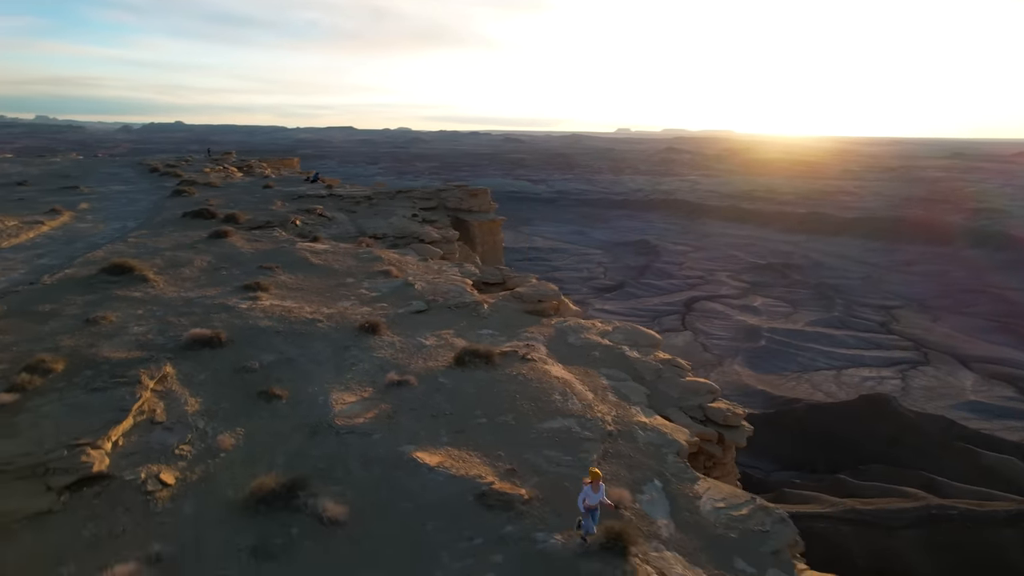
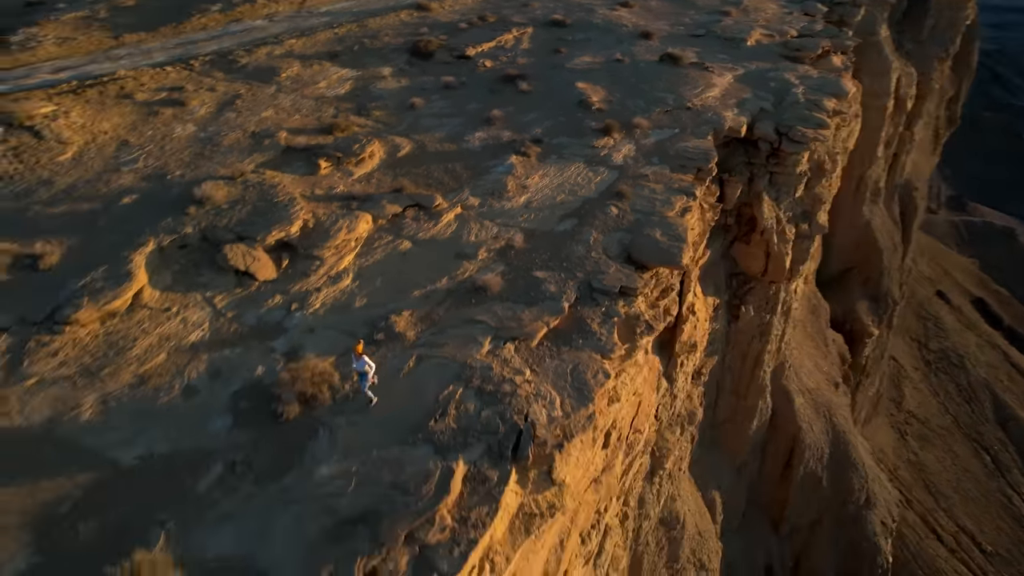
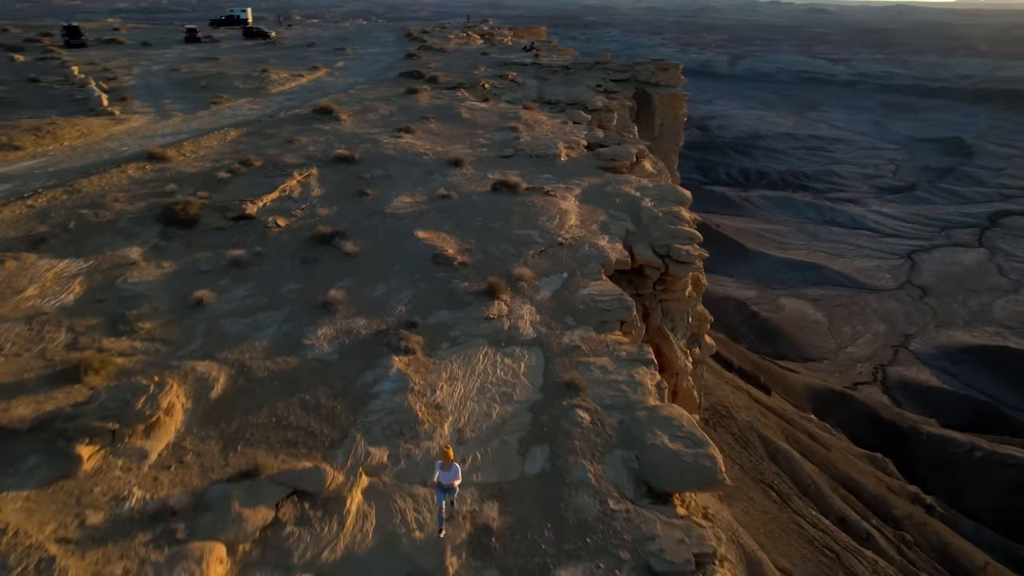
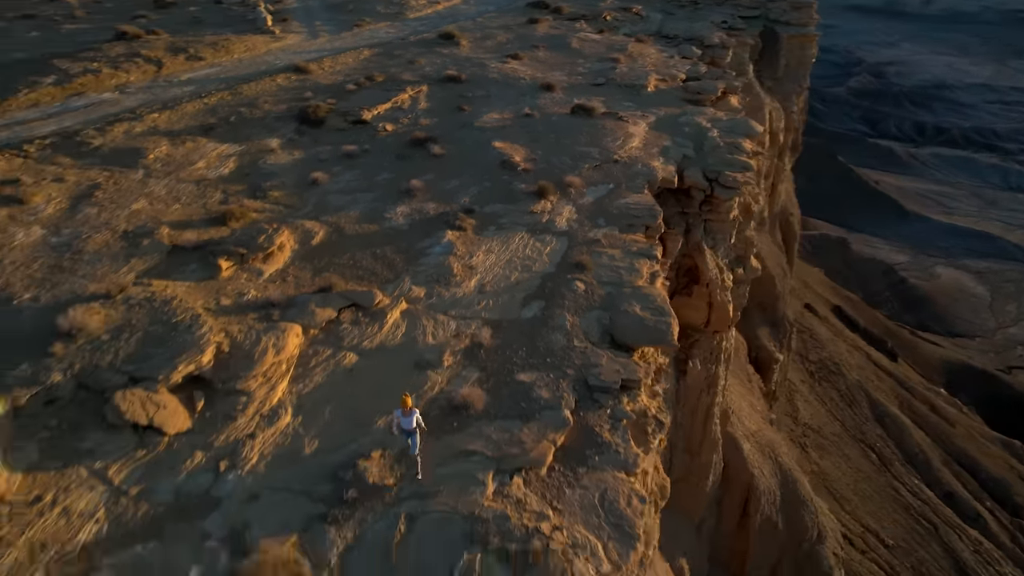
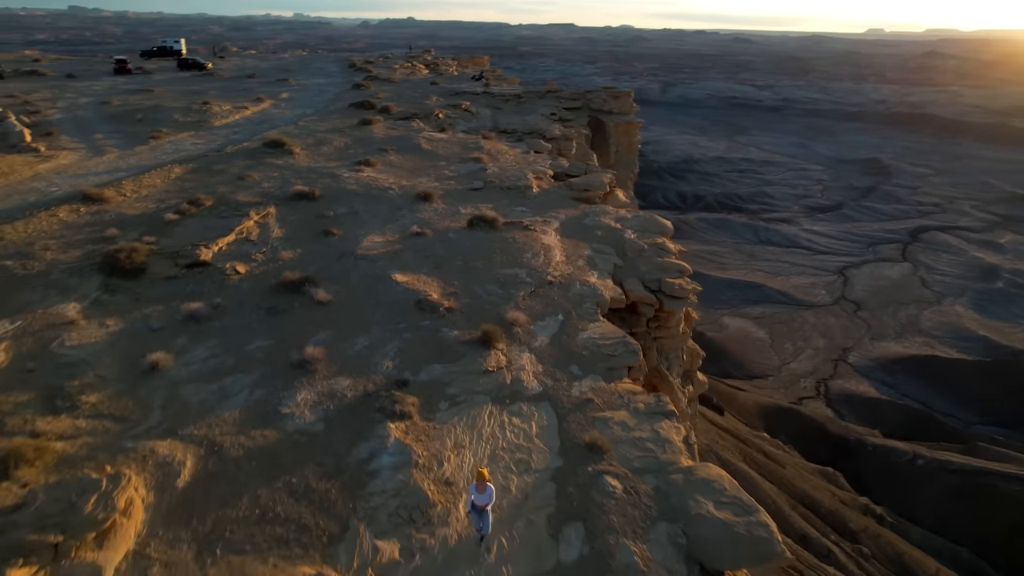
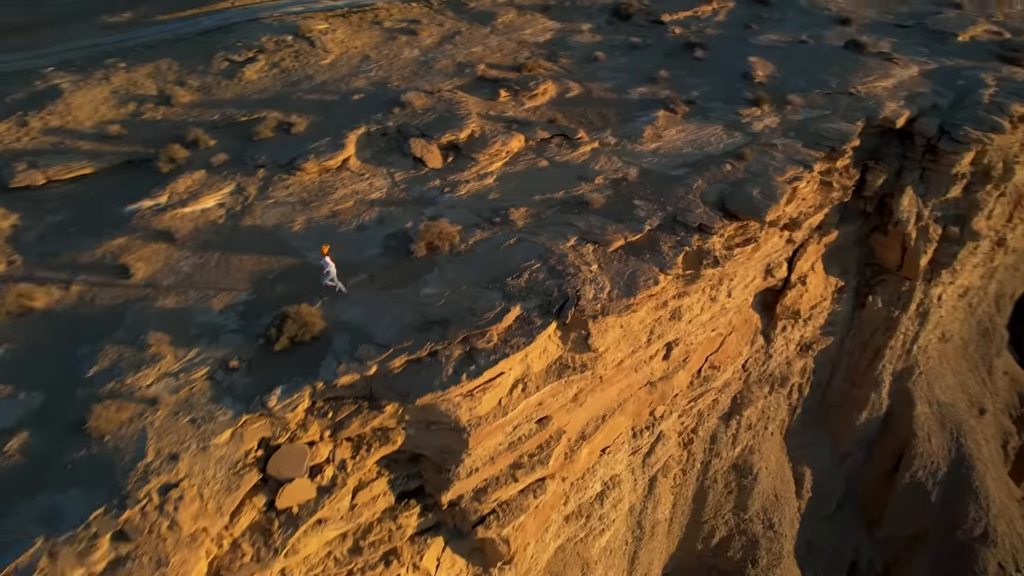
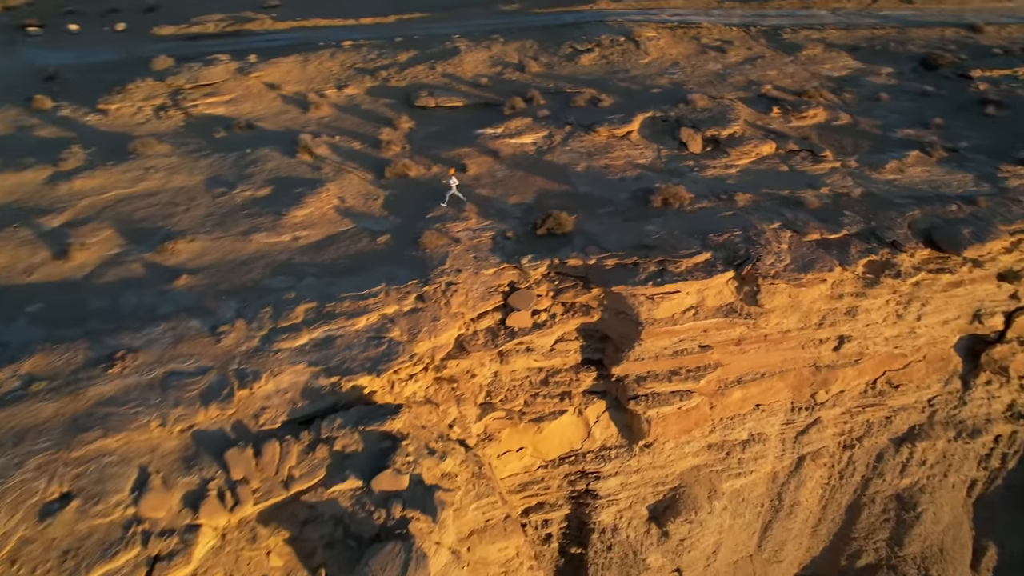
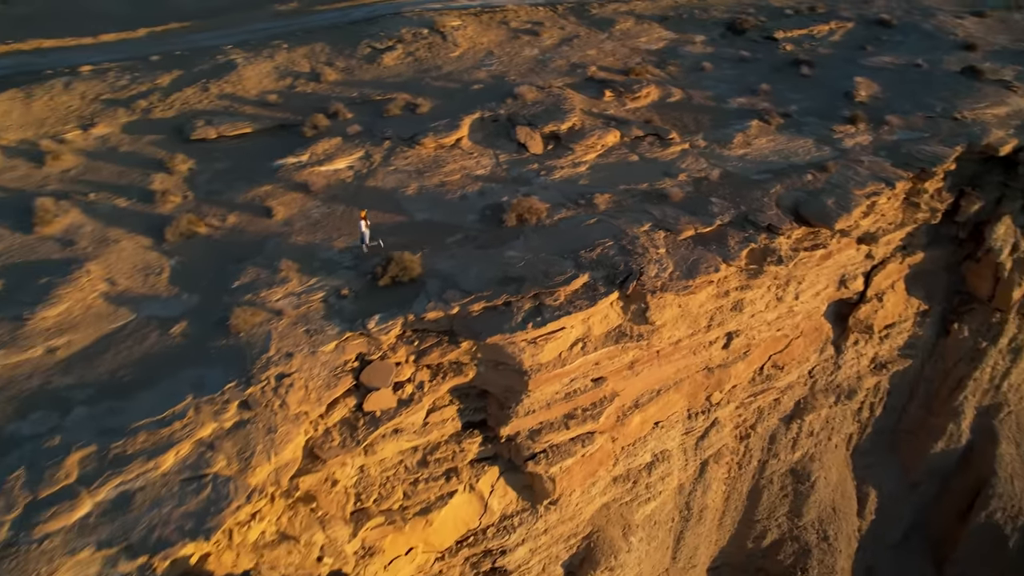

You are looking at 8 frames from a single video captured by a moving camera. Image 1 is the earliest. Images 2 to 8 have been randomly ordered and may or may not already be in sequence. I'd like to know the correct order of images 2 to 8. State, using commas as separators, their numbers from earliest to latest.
5, 3, 4, 2, 6, 8, 7
